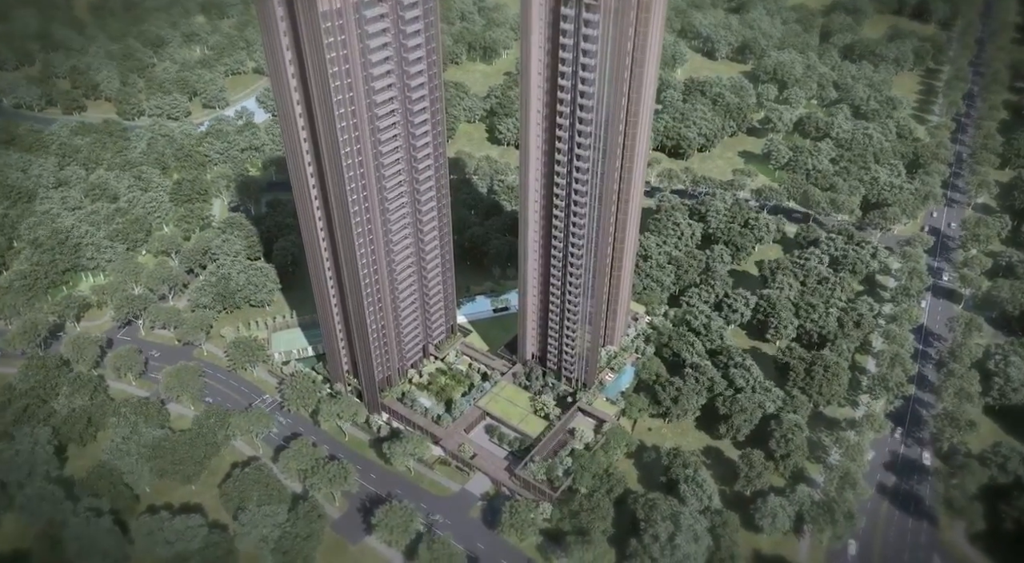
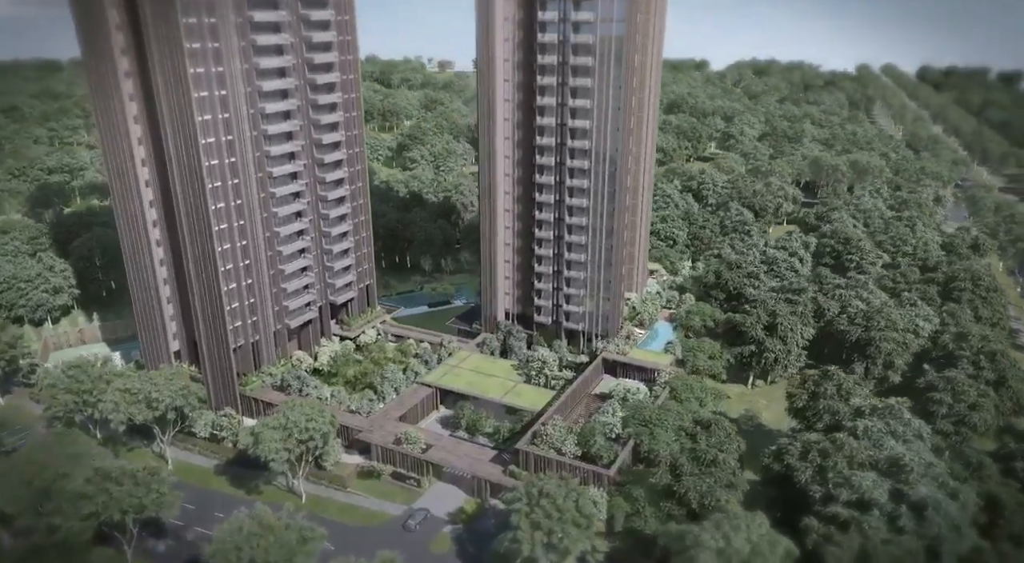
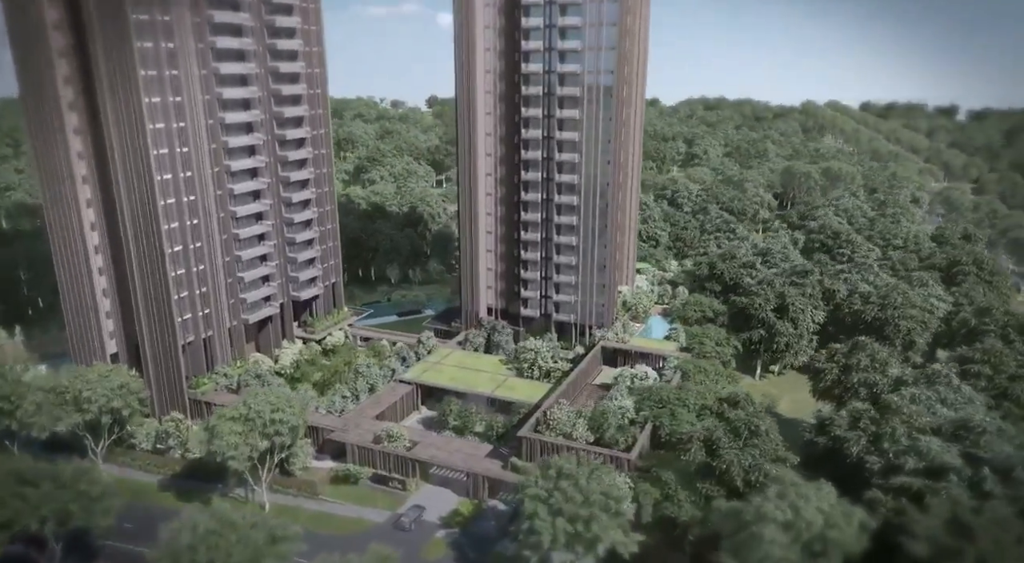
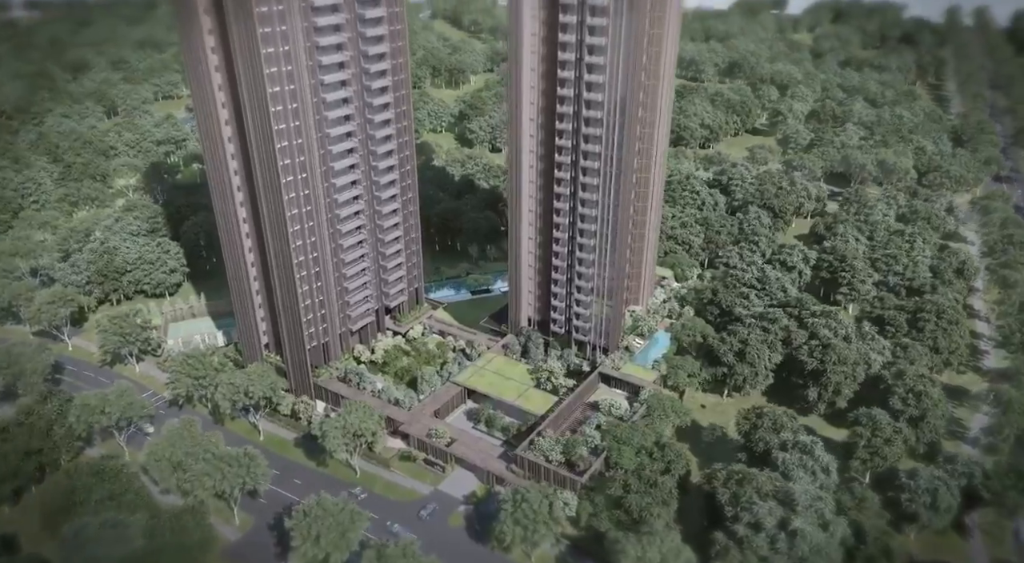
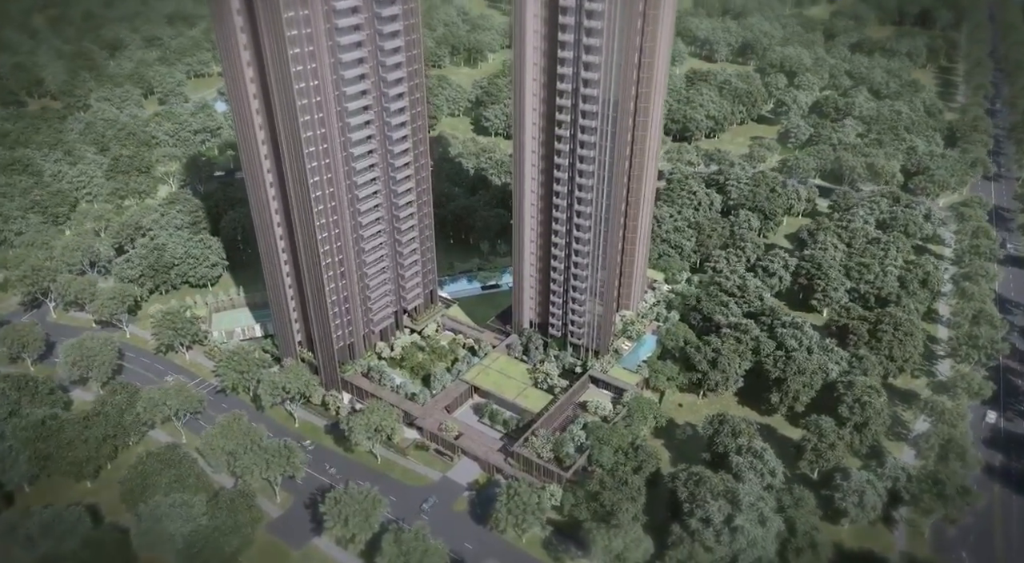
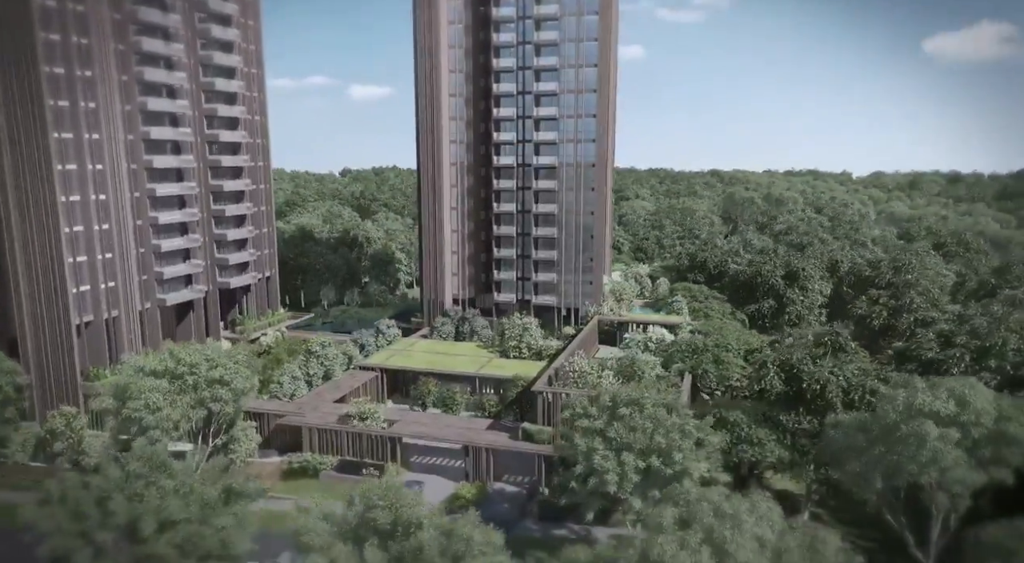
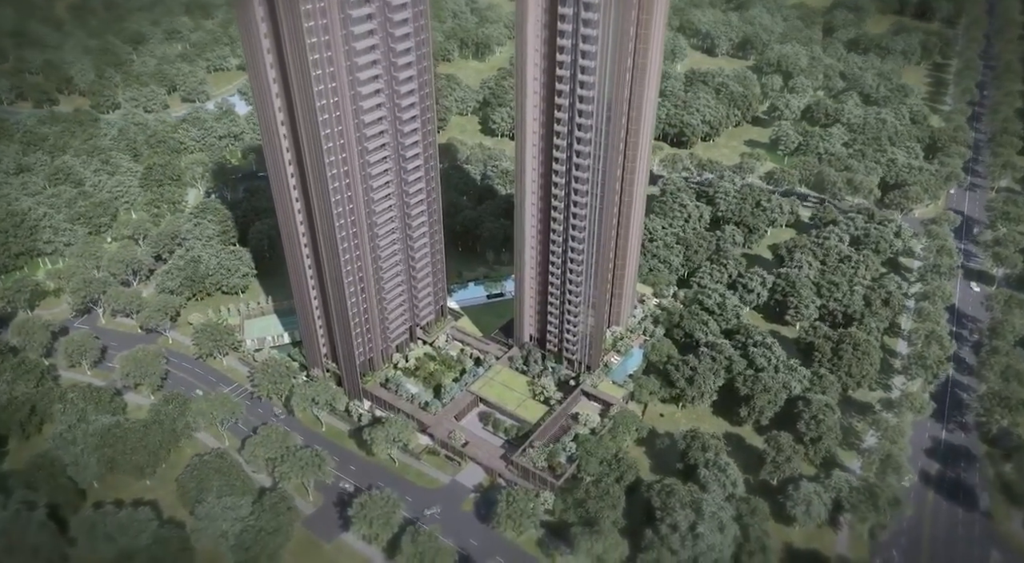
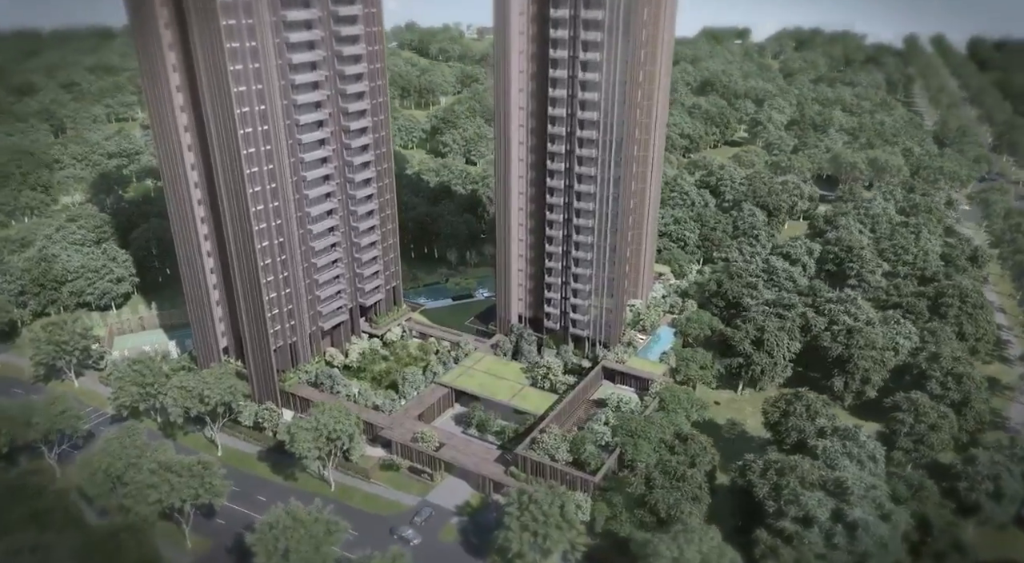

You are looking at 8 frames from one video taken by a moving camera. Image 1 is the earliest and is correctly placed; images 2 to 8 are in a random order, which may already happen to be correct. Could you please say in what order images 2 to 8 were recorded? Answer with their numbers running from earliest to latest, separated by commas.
7, 5, 4, 8, 2, 3, 6
